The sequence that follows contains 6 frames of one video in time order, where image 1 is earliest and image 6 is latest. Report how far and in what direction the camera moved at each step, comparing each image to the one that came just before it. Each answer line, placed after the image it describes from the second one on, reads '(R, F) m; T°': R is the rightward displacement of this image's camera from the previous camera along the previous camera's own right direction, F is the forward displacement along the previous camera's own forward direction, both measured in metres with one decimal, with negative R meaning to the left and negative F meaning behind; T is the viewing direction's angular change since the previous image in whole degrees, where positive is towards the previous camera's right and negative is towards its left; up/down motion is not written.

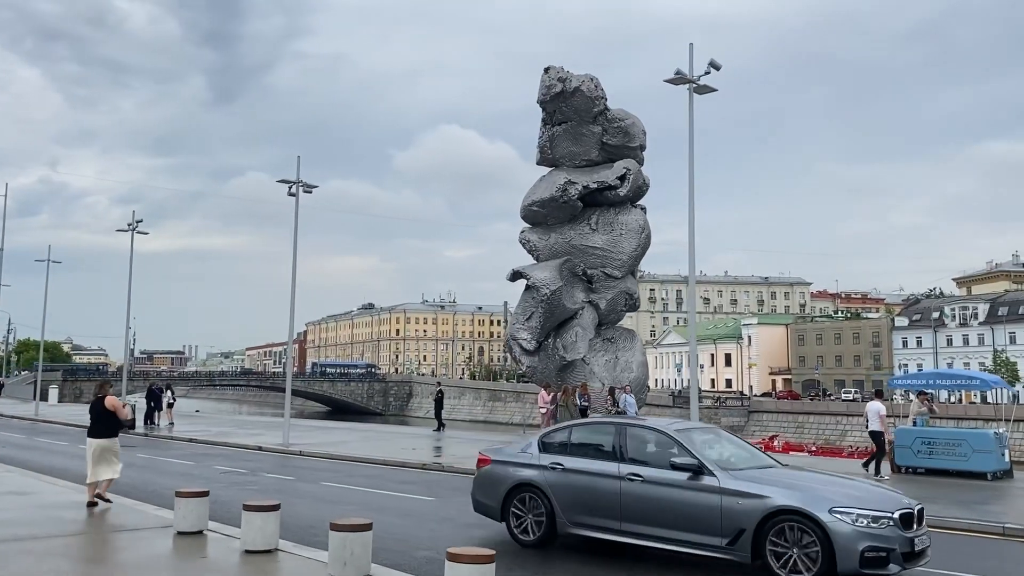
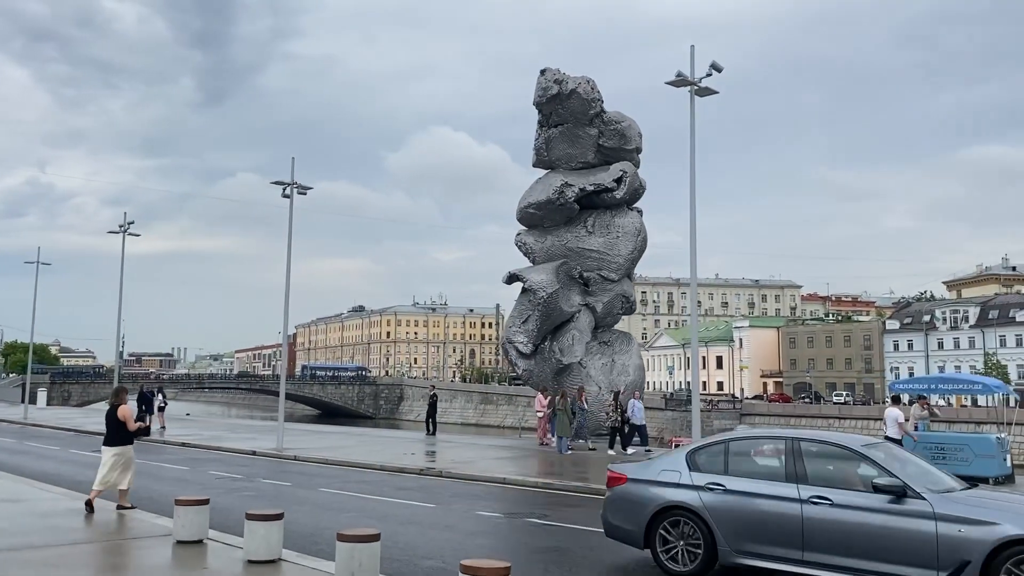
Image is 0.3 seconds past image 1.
(-0.2, +0.2) m; +1°
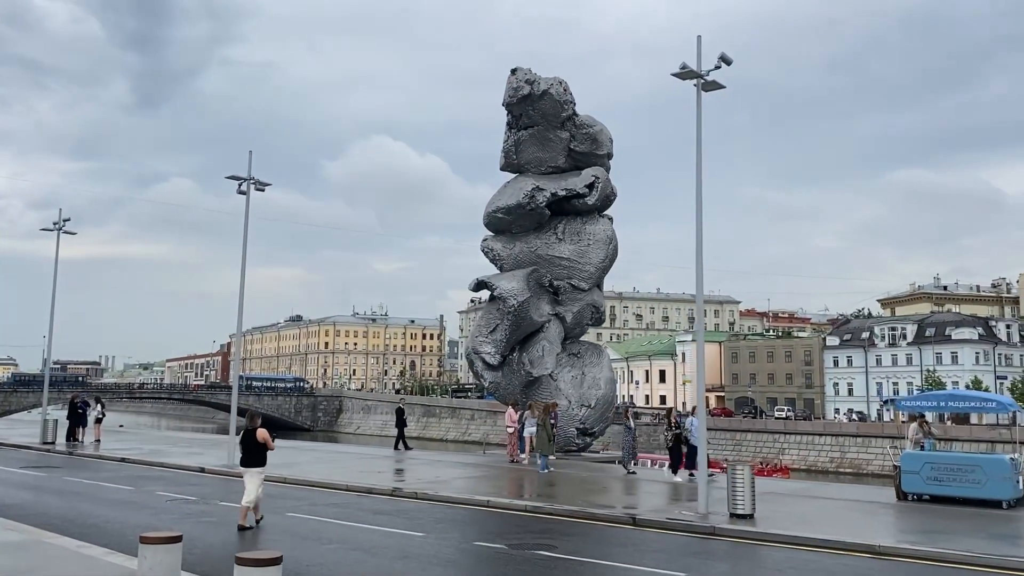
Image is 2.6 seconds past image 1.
(-0.9, +1.5) m; +4°
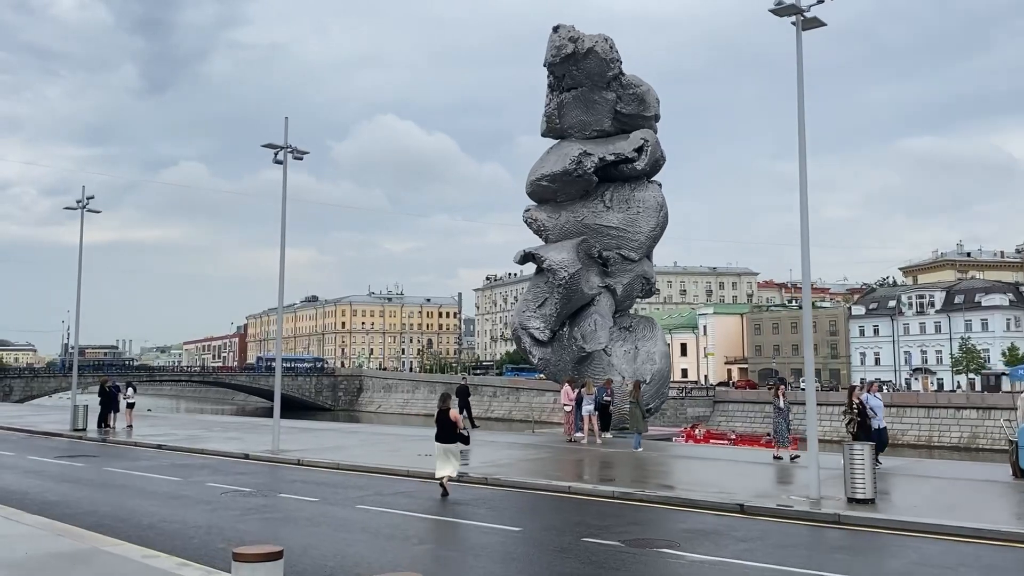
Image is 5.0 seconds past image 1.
(-1.2, +1.5) m; -1°
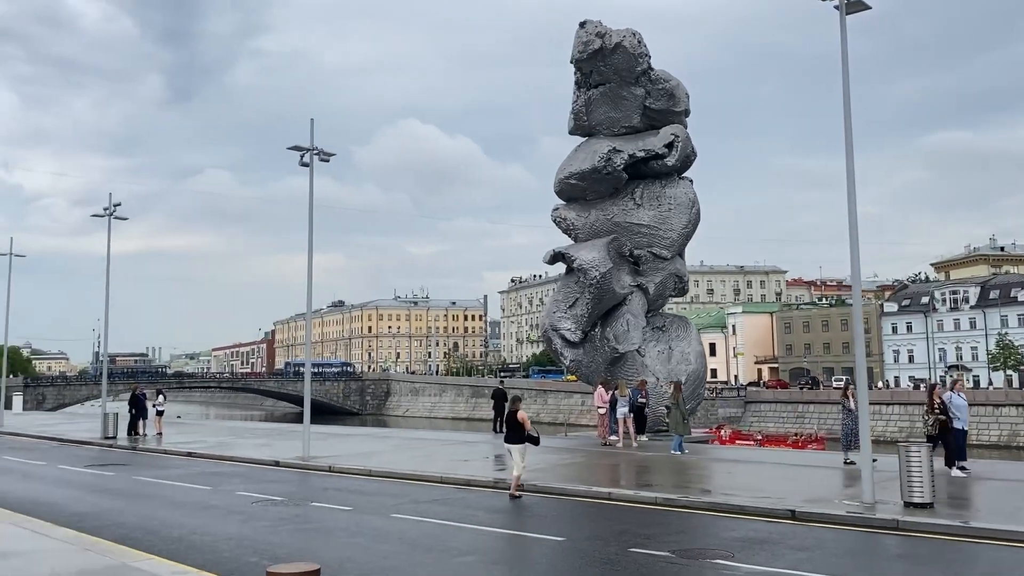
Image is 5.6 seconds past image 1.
(-0.2, +0.5) m; -2°
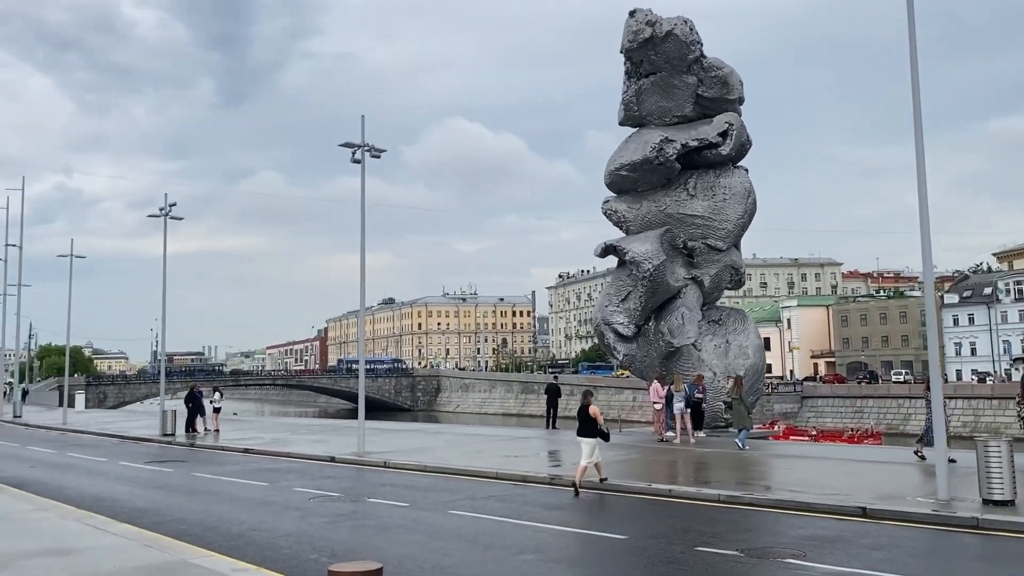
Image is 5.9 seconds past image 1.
(-0.1, +0.3) m; -3°
